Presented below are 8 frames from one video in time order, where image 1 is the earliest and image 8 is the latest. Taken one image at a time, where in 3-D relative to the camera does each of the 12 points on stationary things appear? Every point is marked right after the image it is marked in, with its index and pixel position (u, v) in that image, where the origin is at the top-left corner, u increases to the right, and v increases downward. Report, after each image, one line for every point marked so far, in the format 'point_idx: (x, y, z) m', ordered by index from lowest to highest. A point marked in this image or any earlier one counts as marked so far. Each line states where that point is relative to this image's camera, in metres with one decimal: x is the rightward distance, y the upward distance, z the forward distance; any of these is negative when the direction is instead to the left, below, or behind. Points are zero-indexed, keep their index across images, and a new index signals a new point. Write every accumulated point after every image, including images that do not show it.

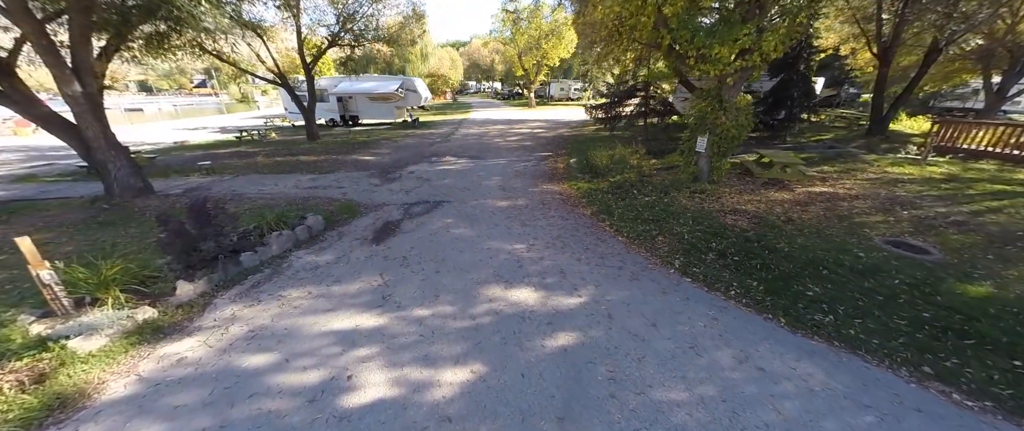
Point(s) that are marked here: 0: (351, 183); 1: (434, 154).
0: (-3.7, +0.8, +7.9) m
1: (-2.6, +2.0, +11.1) m
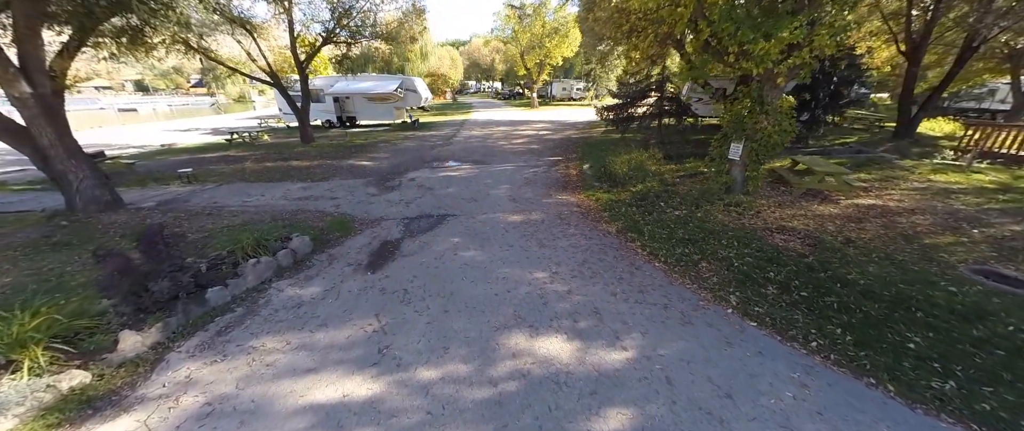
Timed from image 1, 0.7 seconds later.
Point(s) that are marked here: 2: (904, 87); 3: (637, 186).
0: (-3.5, +0.5, +7.1) m
1: (-2.3, +1.8, +10.4) m
2: (+13.7, +4.5, +11.9) m
3: (+2.6, +0.6, +7.2) m
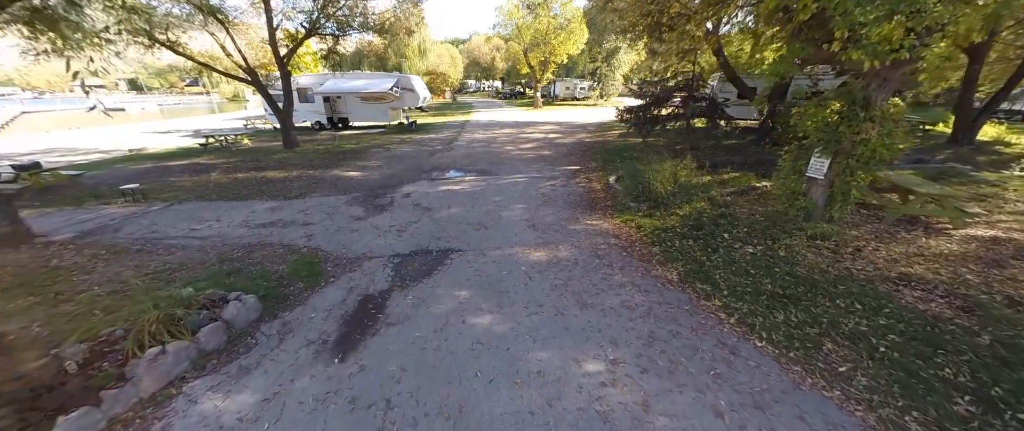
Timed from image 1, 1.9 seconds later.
0: (-3.2, 0.0, +5.8) m
1: (-2.0, +1.3, +9.0) m
2: (+14.0, +4.0, +10.5) m
3: (+2.9, +0.1, +5.8) m
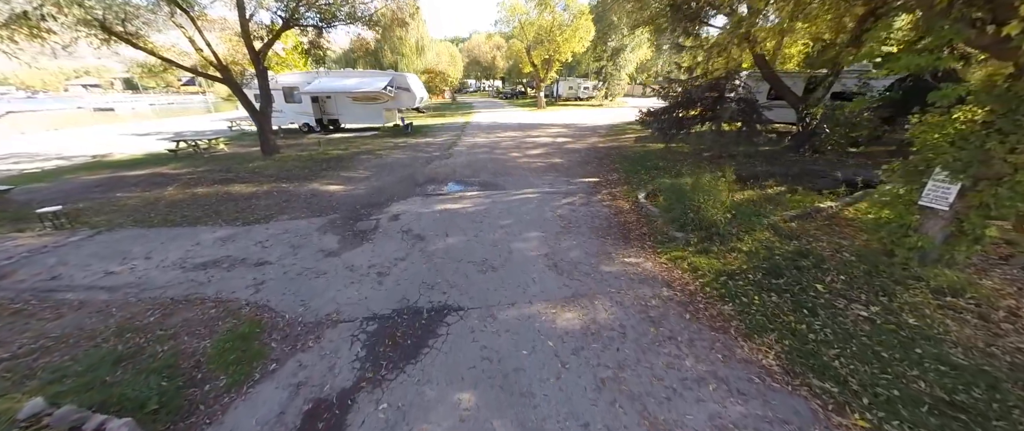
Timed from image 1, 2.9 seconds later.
0: (-3.0, -0.5, +4.5) m
1: (-1.9, +0.8, +7.7) m
2: (+14.2, +3.5, +9.3) m
3: (+3.1, -0.3, +4.6) m
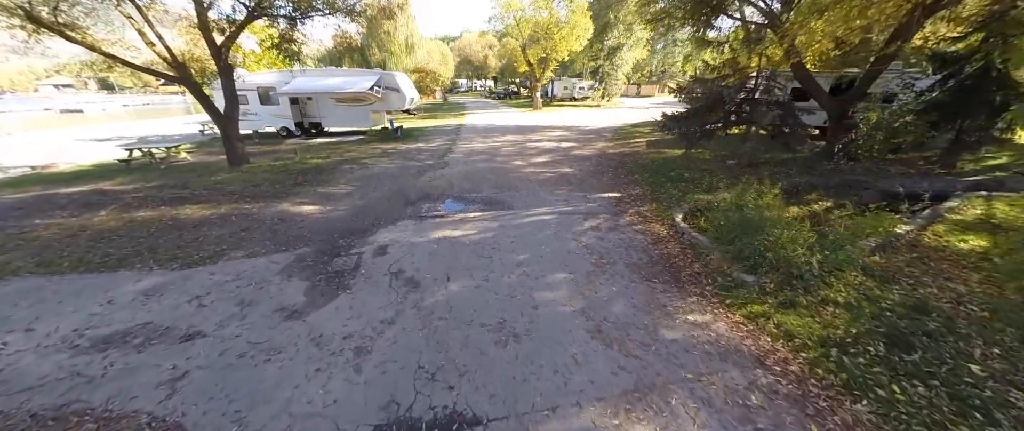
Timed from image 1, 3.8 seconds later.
0: (-2.7, -0.9, +3.3) m
1: (-1.7, +0.4, +6.6) m
2: (+14.3, +3.2, +8.5) m
3: (+3.4, -0.7, +3.5) m
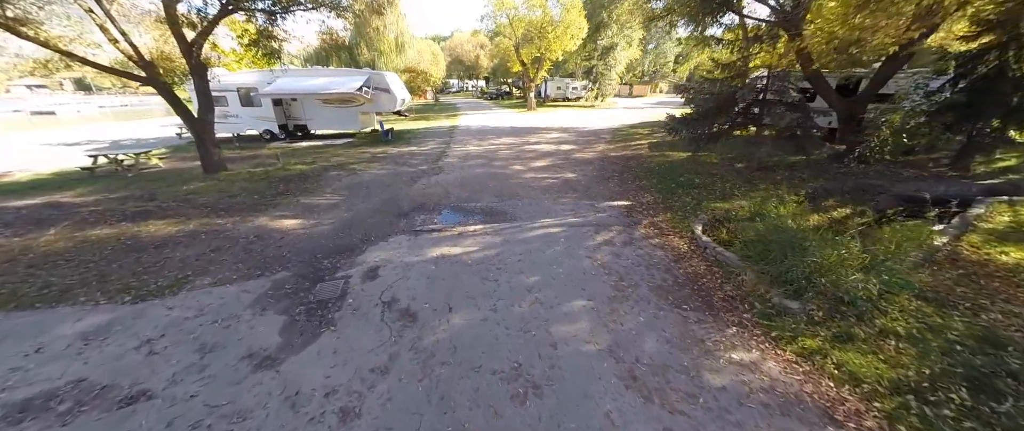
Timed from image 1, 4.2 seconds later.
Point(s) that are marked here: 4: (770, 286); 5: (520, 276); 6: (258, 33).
0: (-2.6, -1.2, +2.8) m
1: (-1.7, +0.2, +6.0) m
2: (+14.2, +3.1, +8.3) m
3: (+3.5, -0.9, +3.1) m
4: (+2.7, -0.7, +3.6) m
5: (+0.1, -0.7, +4.0) m
6: (-6.2, +4.3, +8.2) m
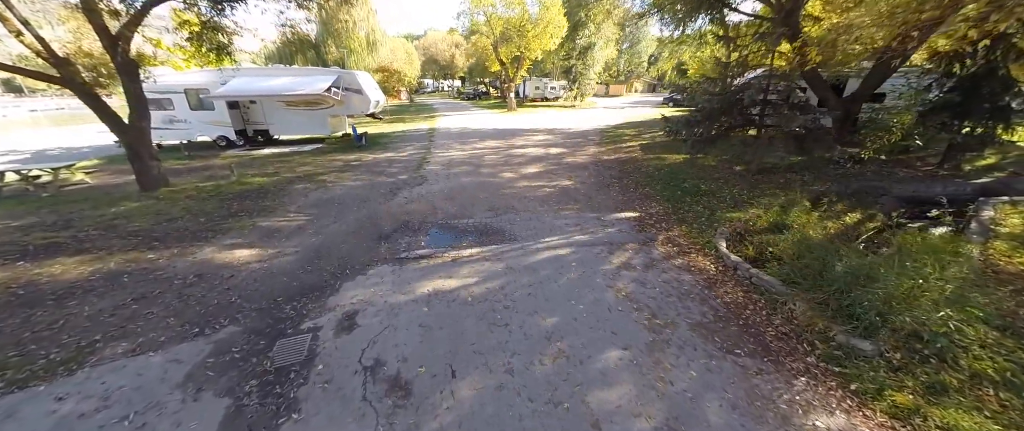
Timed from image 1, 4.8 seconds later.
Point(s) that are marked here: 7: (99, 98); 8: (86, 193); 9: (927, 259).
0: (-2.4, -1.5, +1.9) m
1: (-1.7, -0.2, +5.2) m
2: (+13.9, +3.2, +8.5) m
3: (+3.7, -1.1, +2.6) m
4: (+2.8, -0.9, +3.1) m
5: (+0.2, -1.0, +3.3) m
6: (-6.4, +3.9, +7.1) m
7: (-7.4, +1.9, +6.5) m
8: (-8.1, +0.4, +6.5) m
9: (+4.8, -0.5, +4.0) m
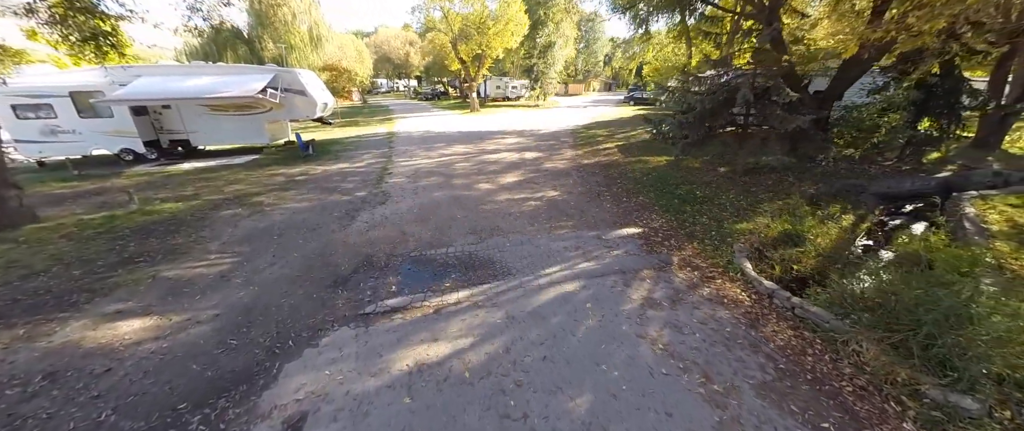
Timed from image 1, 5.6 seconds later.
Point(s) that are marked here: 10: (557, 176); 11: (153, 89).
0: (-2.1, -1.9, +0.8) m
1: (-1.8, -0.6, +4.2) m
2: (+13.1, +3.6, +9.2) m
3: (+3.8, -1.2, +2.2) m
4: (+2.9, -1.1, +2.5) m
5: (+0.3, -1.3, +2.4) m
6: (-6.9, +3.3, +5.5) m
7: (-7.7, +1.2, +4.8) m
8: (-8.4, -0.3, +4.7) m
9: (+4.8, -0.6, +3.7) m
10: (+1.0, +0.9, +7.6) m
11: (-8.9, +3.1, +8.5) m
